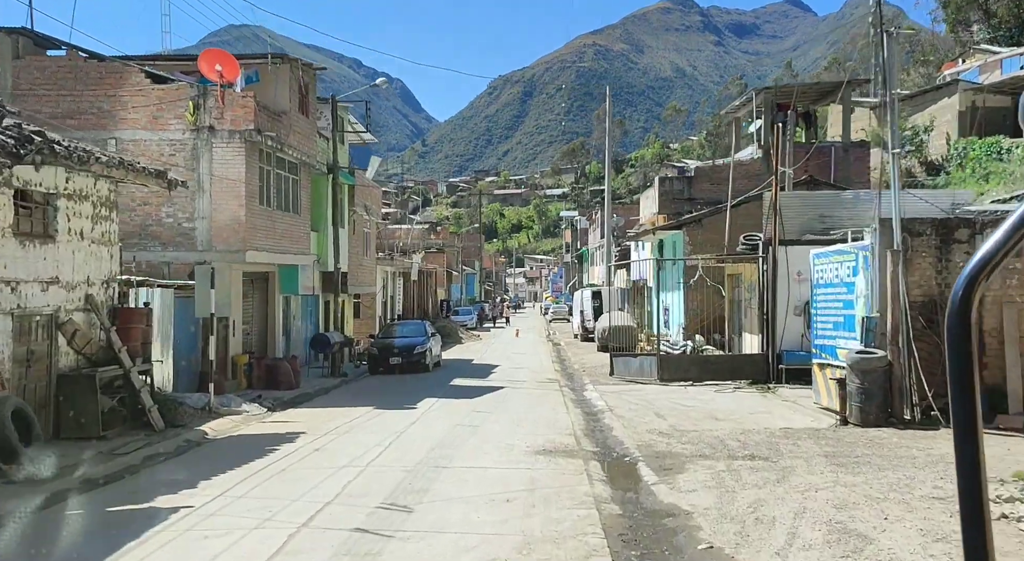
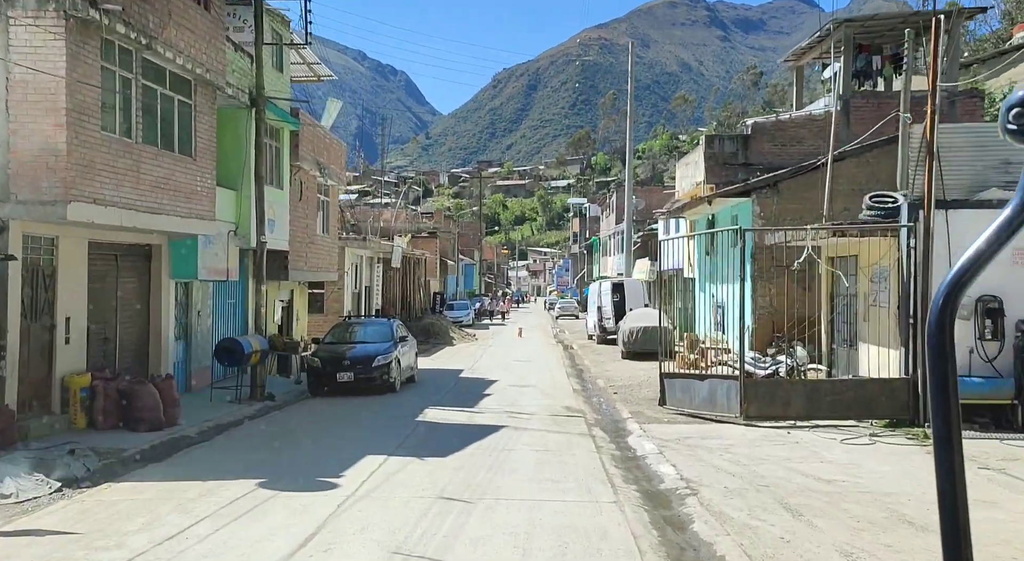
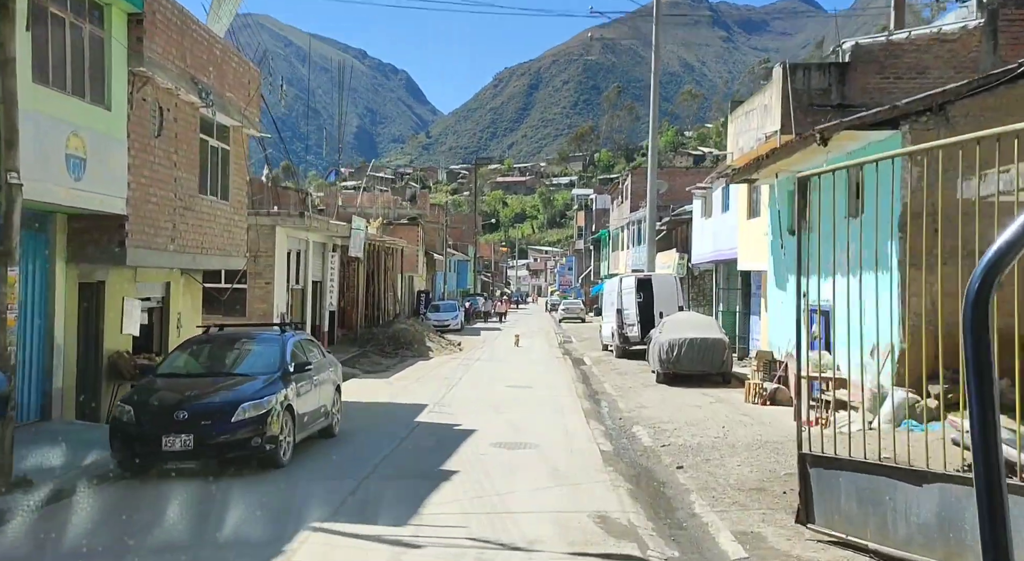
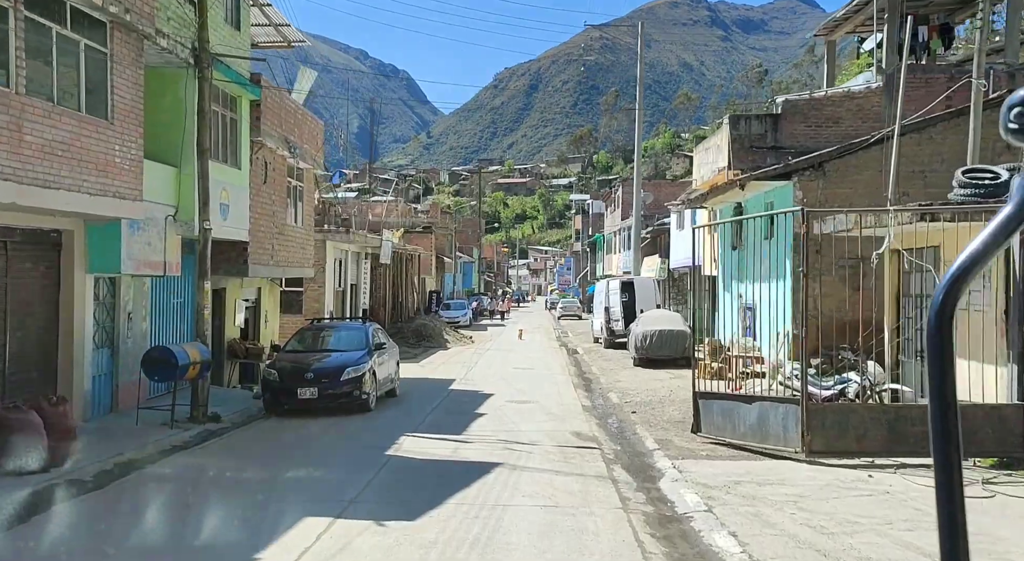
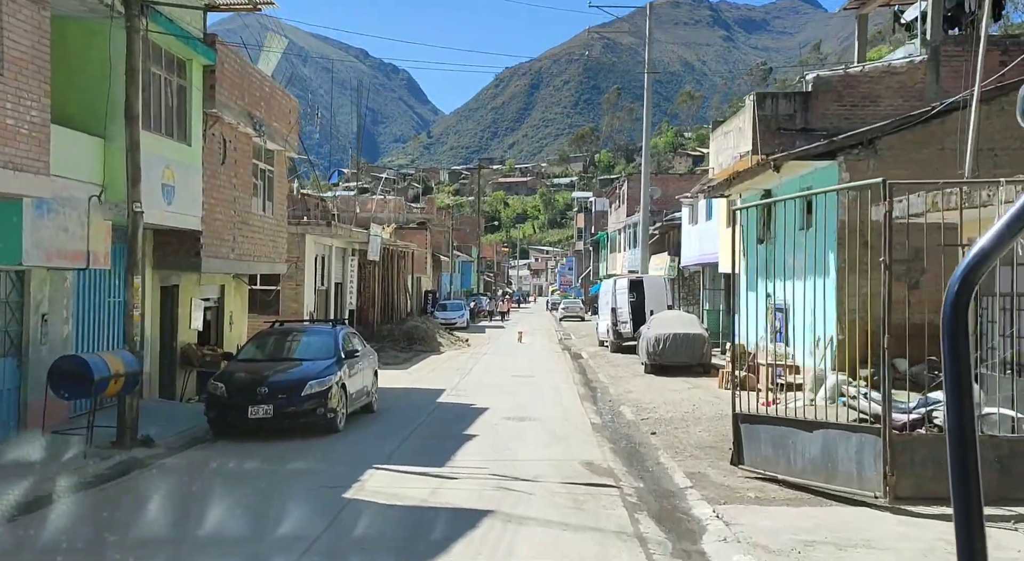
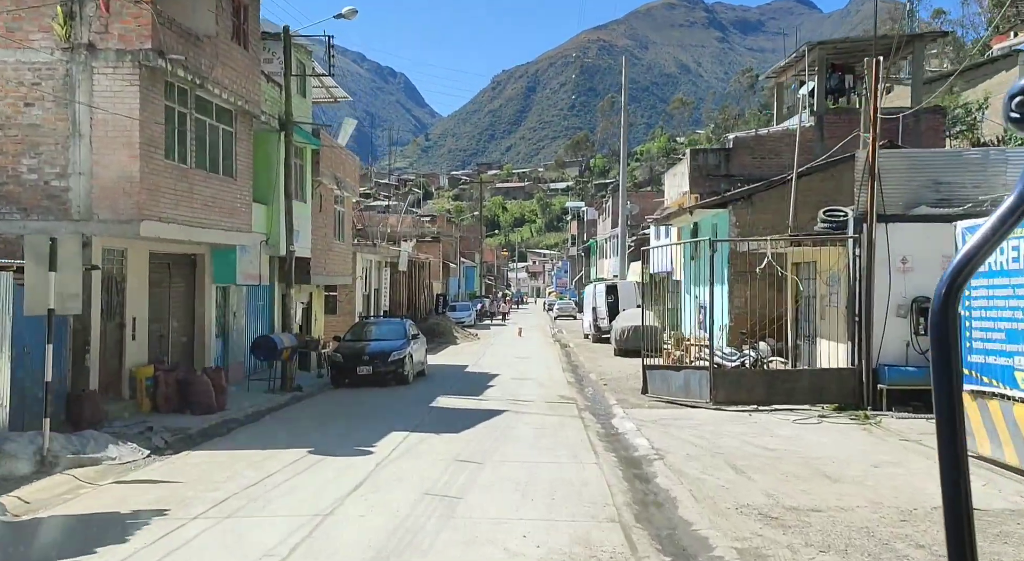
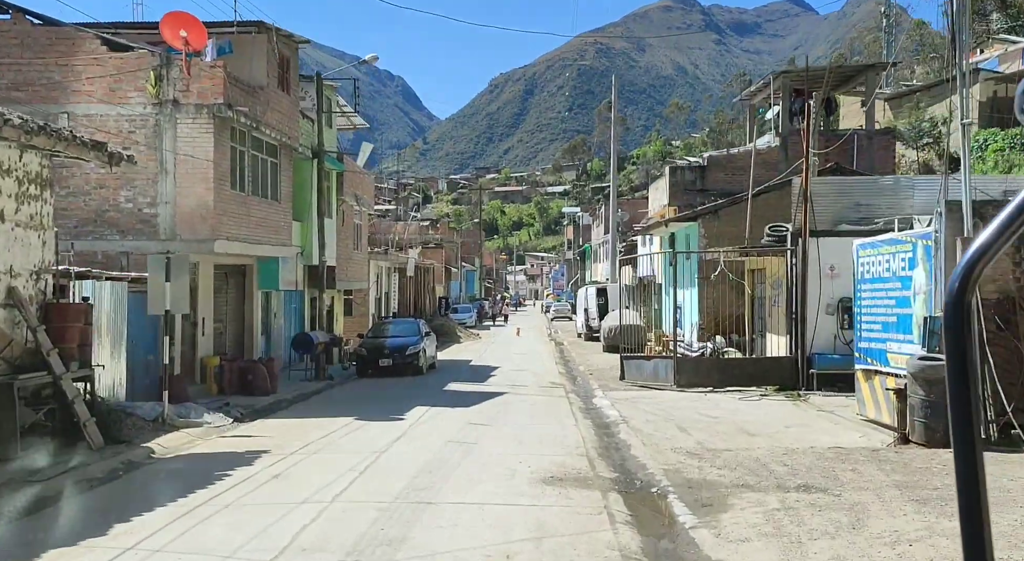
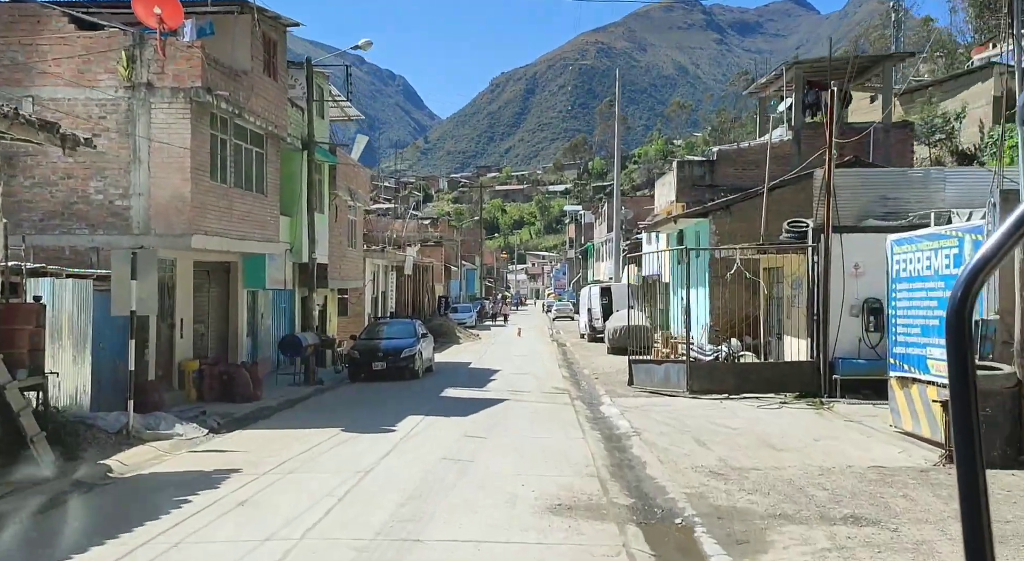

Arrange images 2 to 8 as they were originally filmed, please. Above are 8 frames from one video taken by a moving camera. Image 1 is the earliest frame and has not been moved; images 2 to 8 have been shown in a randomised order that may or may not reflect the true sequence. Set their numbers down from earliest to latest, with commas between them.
7, 8, 6, 2, 4, 5, 3
